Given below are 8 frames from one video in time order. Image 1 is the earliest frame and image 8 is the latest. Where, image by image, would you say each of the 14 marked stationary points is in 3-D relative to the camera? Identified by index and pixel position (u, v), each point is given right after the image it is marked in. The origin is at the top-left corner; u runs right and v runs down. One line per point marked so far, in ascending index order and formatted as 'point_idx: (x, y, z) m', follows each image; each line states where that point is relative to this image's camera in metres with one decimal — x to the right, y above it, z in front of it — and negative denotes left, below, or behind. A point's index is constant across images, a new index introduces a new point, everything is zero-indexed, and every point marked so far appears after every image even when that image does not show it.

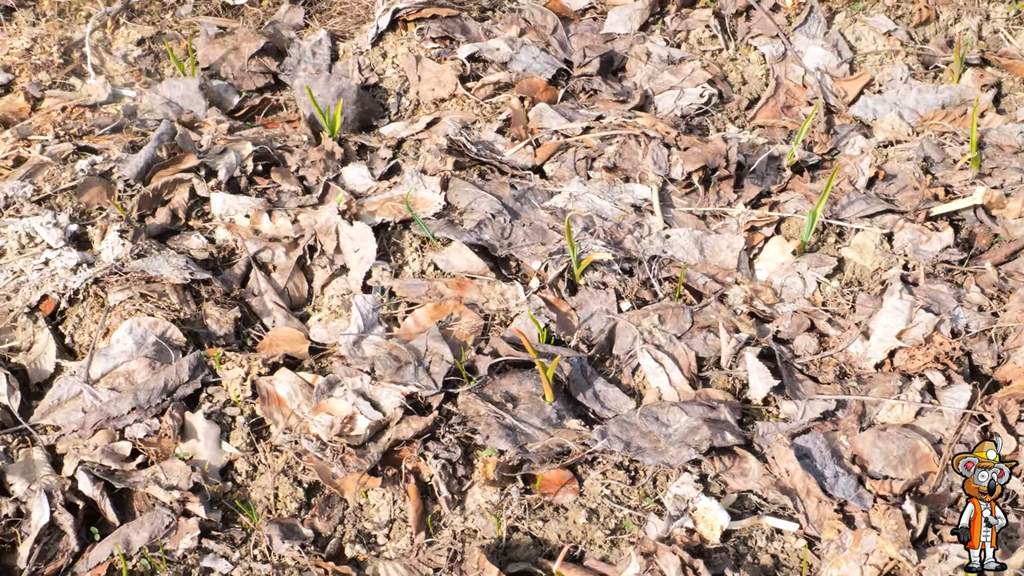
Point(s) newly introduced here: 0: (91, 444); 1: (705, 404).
0: (-2.9, -1.1, +1.6) m
1: (+1.4, -0.8, +1.6) m
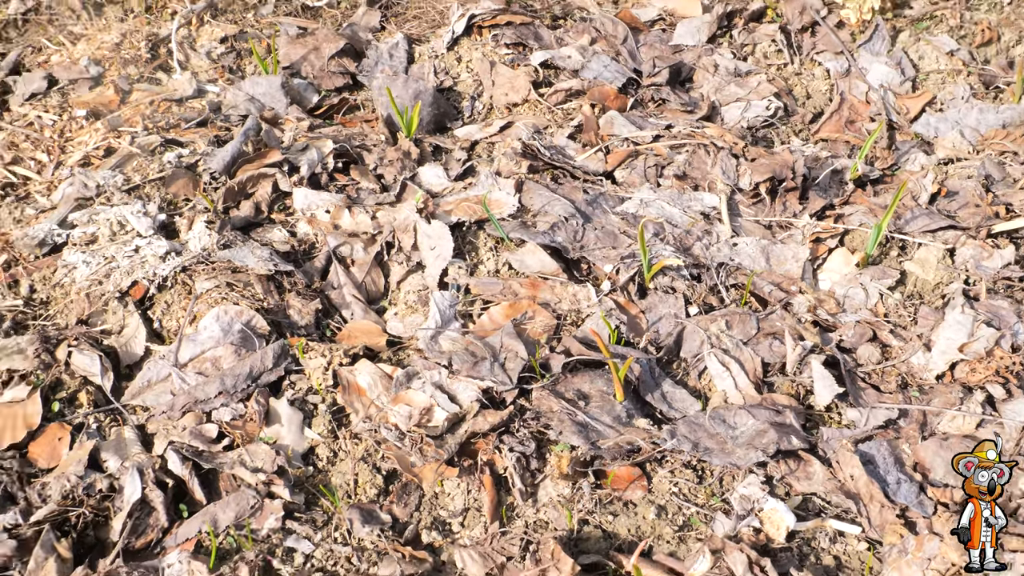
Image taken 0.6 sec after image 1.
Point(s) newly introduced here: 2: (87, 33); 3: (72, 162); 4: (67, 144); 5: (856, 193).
0: (-2.4, -1.0, +1.6) m
1: (+1.9, -0.9, +1.7) m
2: (-3.7, +2.2, +2.0) m
3: (-3.5, +1.0, +1.9) m
4: (-3.6, +1.2, +1.9) m
5: (+2.7, +0.8, +1.8) m
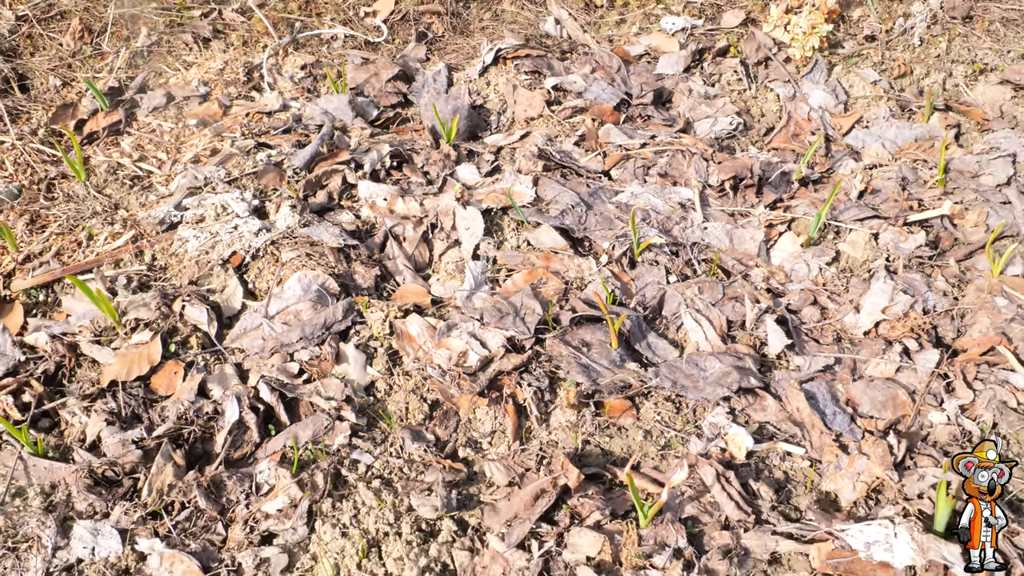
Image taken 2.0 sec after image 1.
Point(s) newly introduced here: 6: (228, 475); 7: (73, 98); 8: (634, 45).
0: (-2.2, -0.7, +2.1) m
1: (+2.0, -0.6, +2.1) m
2: (-3.5, +2.5, +2.5) m
3: (-3.3, +1.3, +2.4) m
4: (-3.4, +1.5, +2.4) m
5: (+2.9, +1.0, +2.3) m
6: (-2.4, -1.6, +2.0) m
7: (-4.7, +2.0, +2.5) m
8: (+1.4, +2.8, +2.6) m
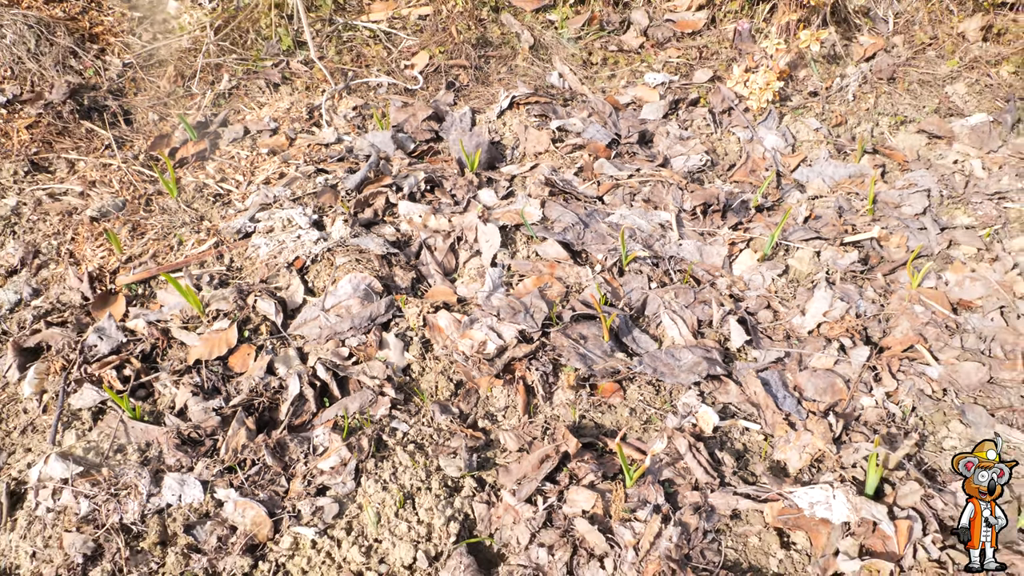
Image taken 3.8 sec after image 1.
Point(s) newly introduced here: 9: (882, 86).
0: (-2.1, -0.7, +2.6) m
1: (+2.1, -0.7, +2.6) m
2: (-3.3, +2.5, +3.1) m
3: (-3.2, +1.3, +2.9) m
4: (-3.3, +1.5, +2.9) m
5: (+3.1, +0.9, +2.9) m
6: (-2.3, -1.6, +2.4) m
7: (-4.6, +2.1, +3.0) m
8: (+1.6, +2.7, +3.2) m
9: (+5.1, +2.8, +3.2) m
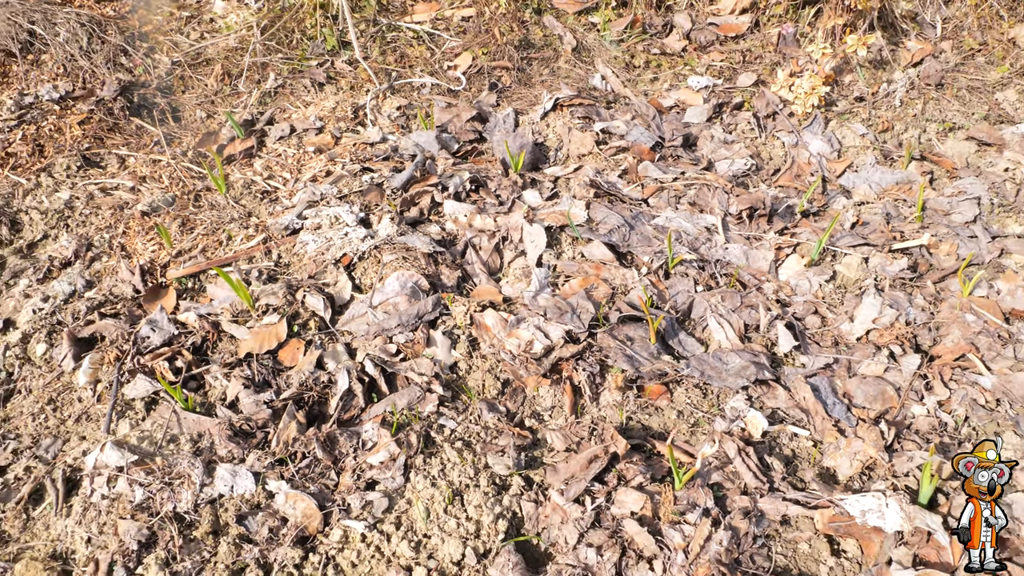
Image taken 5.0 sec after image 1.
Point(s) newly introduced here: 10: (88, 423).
0: (-1.6, -0.6, +2.6) m
1: (+2.7, -0.7, +2.6) m
2: (-2.7, +2.6, +3.2) m
3: (-2.6, +1.4, +2.9) m
4: (-2.7, +1.6, +3.0) m
5: (+3.6, +0.8, +2.8) m
6: (-1.8, -1.5, +2.4) m
7: (-4.0, +2.2, +3.1) m
8: (+2.2, +2.7, +3.2) m
9: (+5.7, +2.7, +3.1) m
10: (-4.7, -1.5, +2.5) m
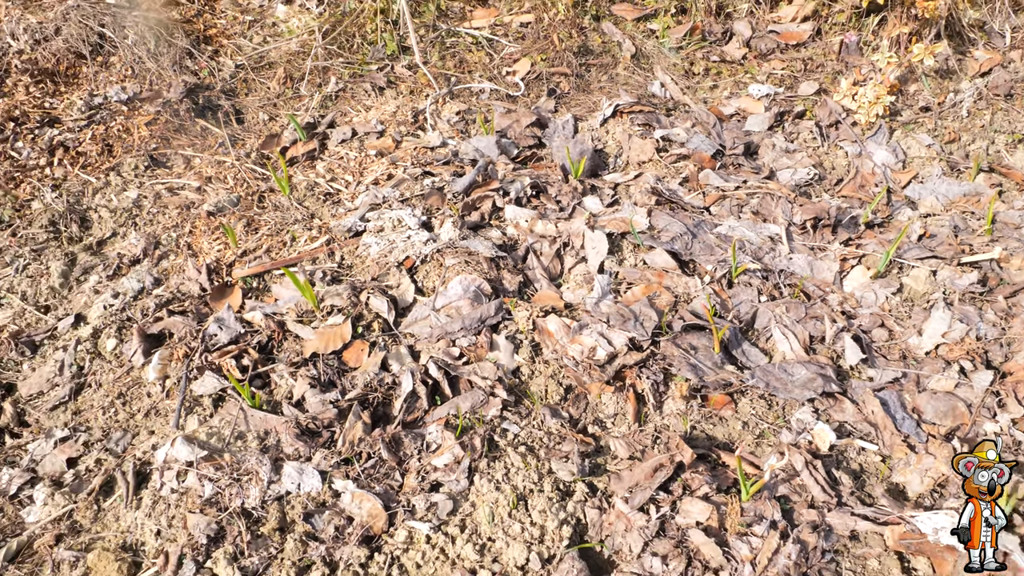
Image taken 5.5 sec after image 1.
0: (-0.9, -0.7, +2.6) m
1: (+3.4, -0.8, +2.5) m
2: (-1.9, +2.6, +3.2) m
3: (-1.9, +1.4, +3.0) m
4: (-1.9, +1.5, +3.0) m
5: (+4.3, +0.7, +2.8) m
6: (-1.2, -1.6, +2.5) m
7: (-3.2, +2.2, +3.1) m
8: (+3.0, +2.6, +3.2) m
9: (+6.5, +2.5, +3.1) m
10: (-4.0, -1.5, +2.6) m
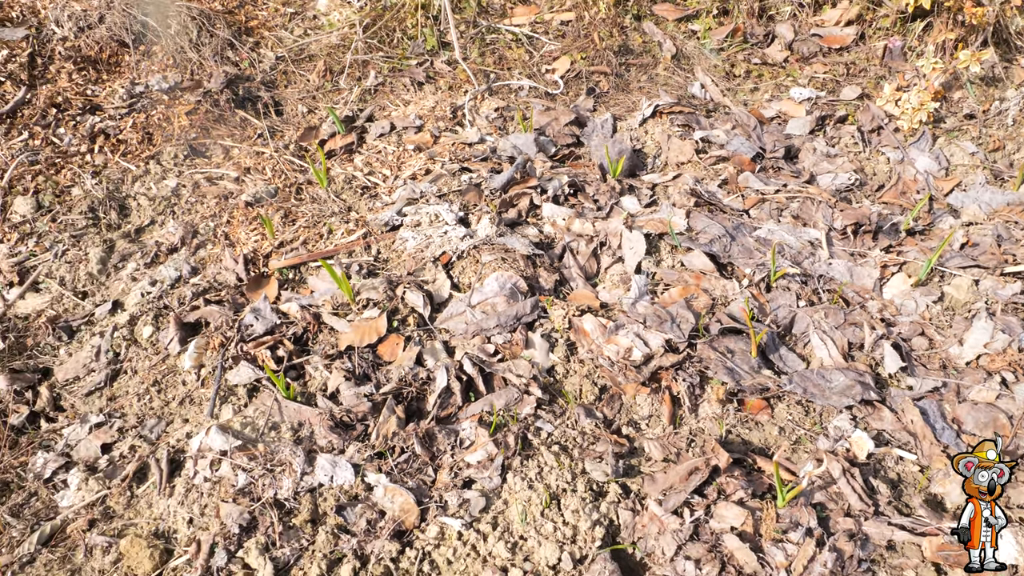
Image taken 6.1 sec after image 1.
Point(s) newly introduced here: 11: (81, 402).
0: (-0.5, -0.6, +2.6) m
1: (+3.8, -0.9, +2.5) m
2: (-1.4, +2.6, +3.2) m
3: (-1.4, +1.5, +3.0) m
4: (-1.5, +1.6, +3.0) m
5: (+4.8, +0.6, +2.8) m
6: (-0.8, -1.5, +2.5) m
7: (-2.7, +2.3, +3.1) m
8: (+3.4, +2.5, +3.2) m
9: (+7.0, +2.3, +3.0) m
10: (-3.6, -1.3, +2.6) m
11: (-4.9, -1.3, +2.6) m
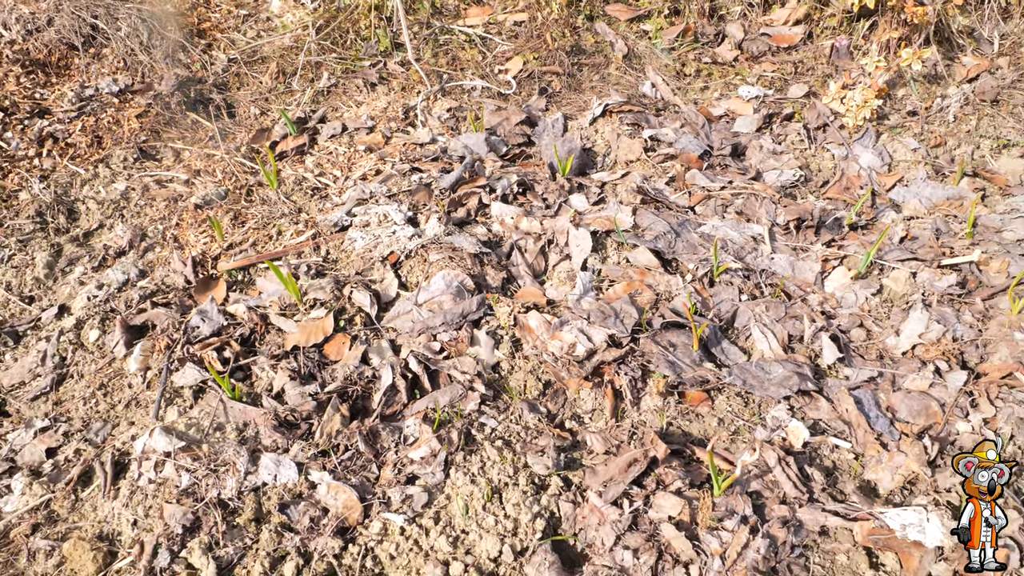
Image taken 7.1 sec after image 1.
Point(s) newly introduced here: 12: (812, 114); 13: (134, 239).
0: (-1.1, -0.6, +2.6) m
1: (+3.2, -0.8, +2.6) m
2: (-2.1, +2.6, +3.2) m
3: (-2.1, +1.5, +3.0) m
4: (-2.1, +1.6, +3.0) m
5: (+4.1, +0.7, +2.8) m
6: (-1.4, -1.5, +2.5) m
7: (-3.4, +2.3, +3.1) m
8: (+2.8, +2.6, +3.2) m
9: (+6.3, +2.4, +3.1) m
10: (-4.3, -1.4, +2.6) m
11: (-5.5, -1.3, +2.6) m
12: (+4.0, +2.4, +3.1) m
13: (-4.8, +0.6, +2.9) m
